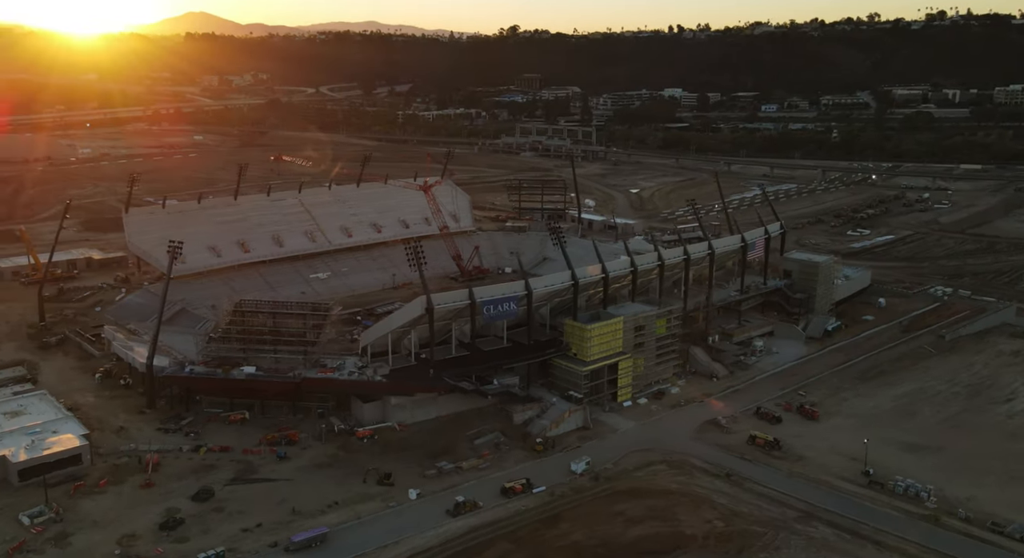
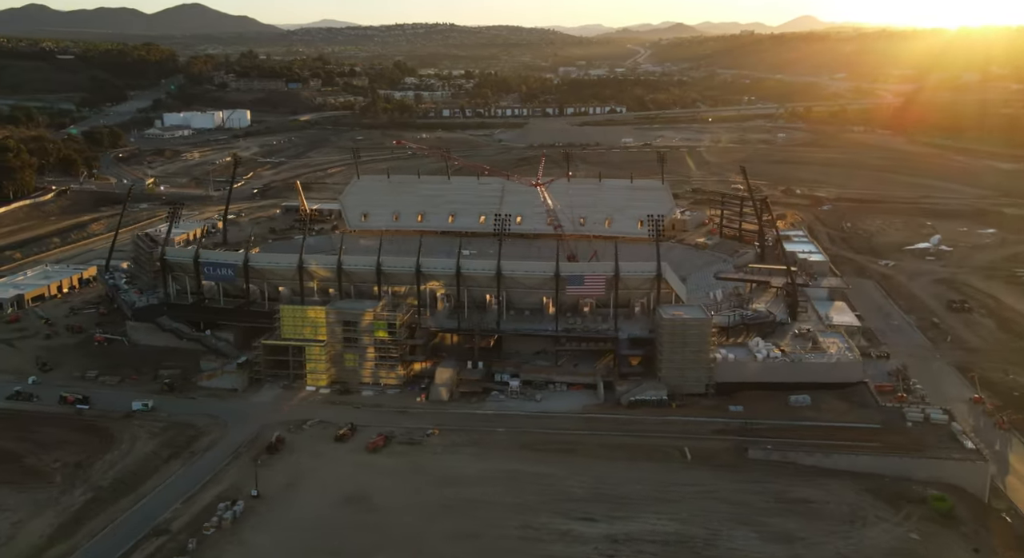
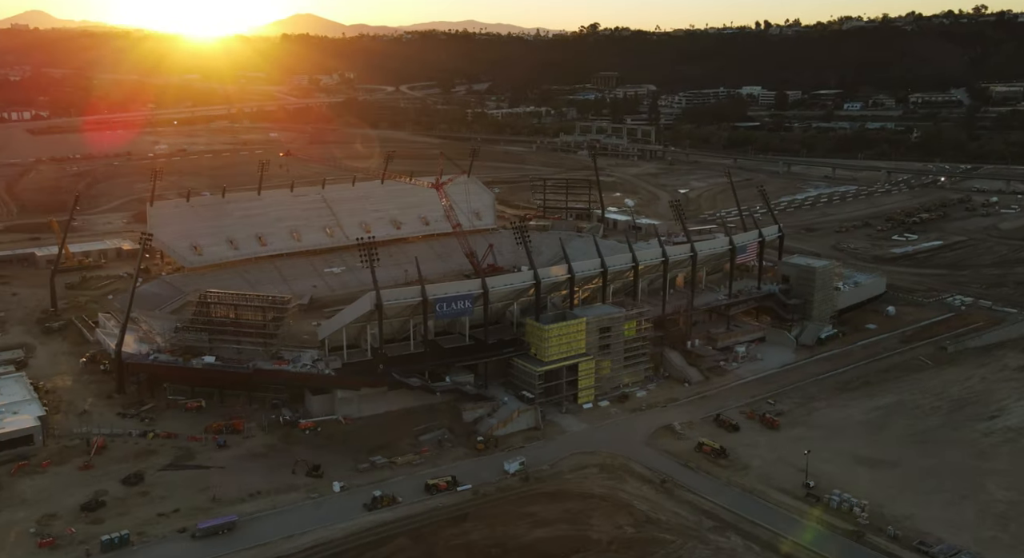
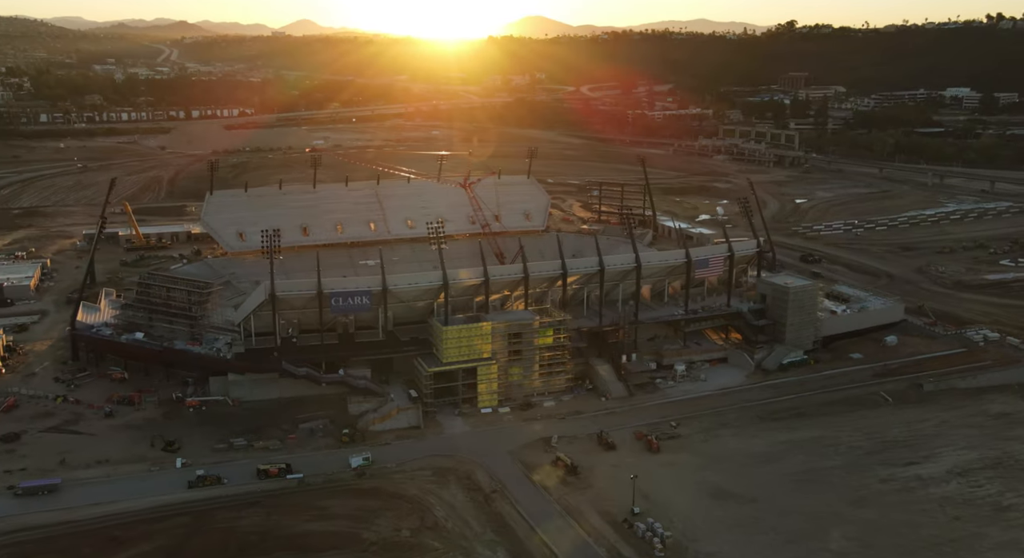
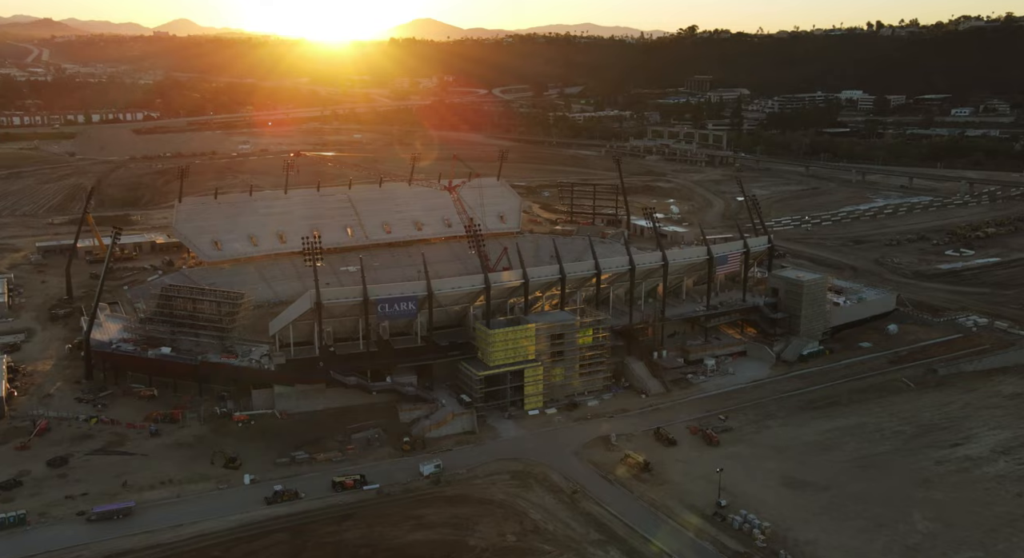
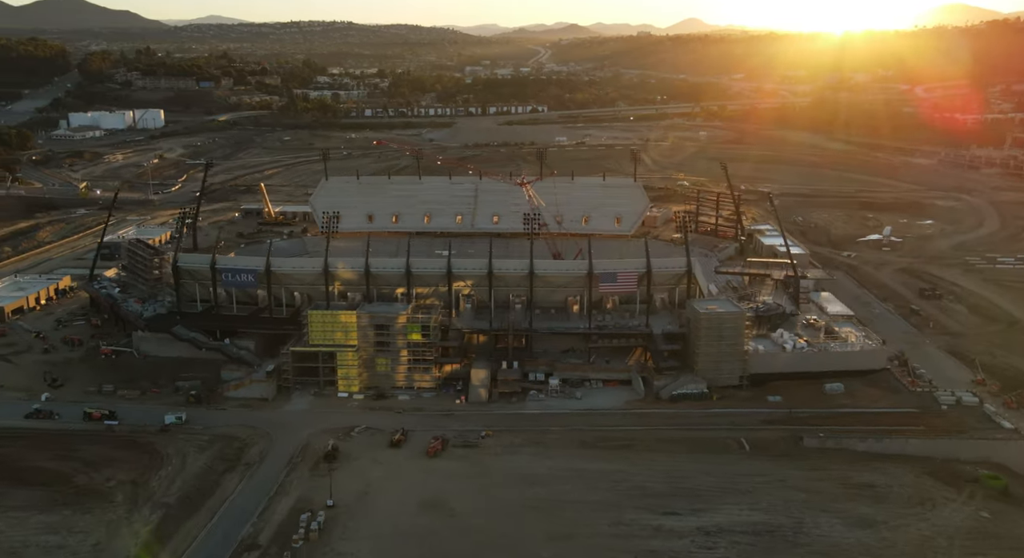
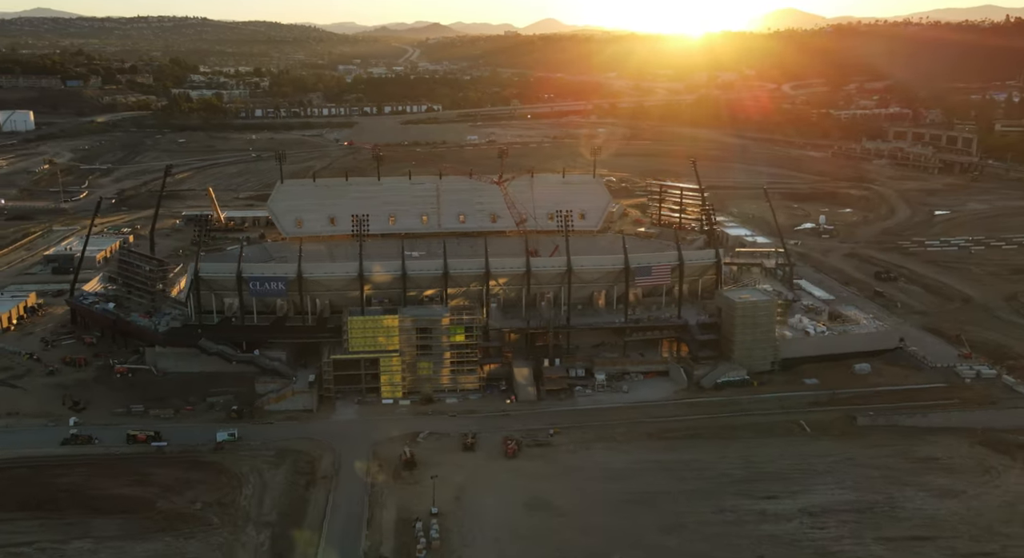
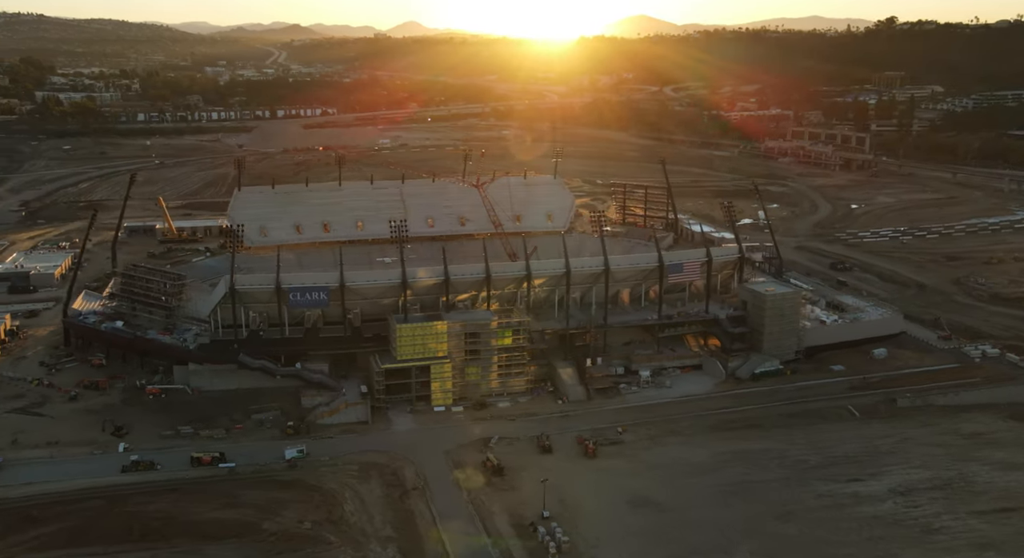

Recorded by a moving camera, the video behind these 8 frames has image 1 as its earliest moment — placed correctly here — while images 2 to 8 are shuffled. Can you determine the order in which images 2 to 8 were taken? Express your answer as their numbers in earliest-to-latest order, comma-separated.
3, 5, 4, 8, 7, 6, 2
